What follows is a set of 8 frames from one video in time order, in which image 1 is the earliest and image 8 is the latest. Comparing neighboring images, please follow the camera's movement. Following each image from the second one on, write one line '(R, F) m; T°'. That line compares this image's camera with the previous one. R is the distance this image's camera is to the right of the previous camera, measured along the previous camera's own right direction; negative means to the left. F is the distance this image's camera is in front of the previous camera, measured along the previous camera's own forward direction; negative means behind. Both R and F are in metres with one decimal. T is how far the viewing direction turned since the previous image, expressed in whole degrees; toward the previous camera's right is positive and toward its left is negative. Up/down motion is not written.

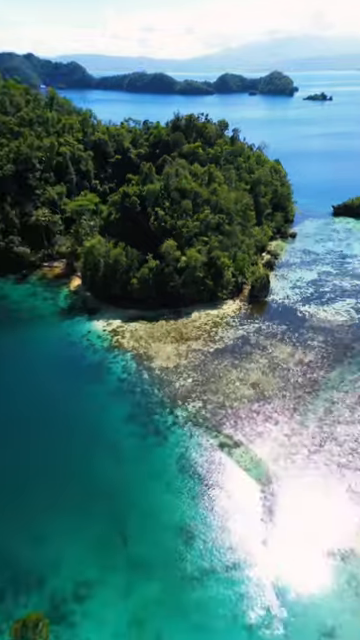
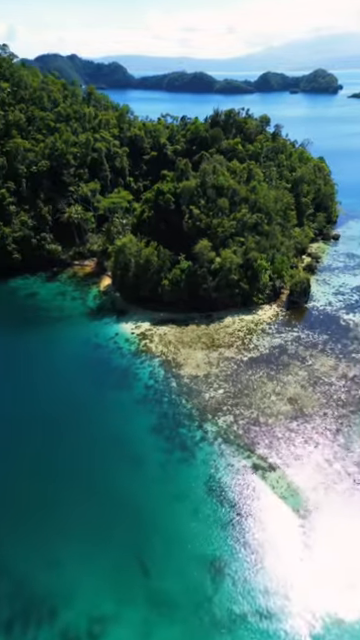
(-0.1, +2.6) m; -5°
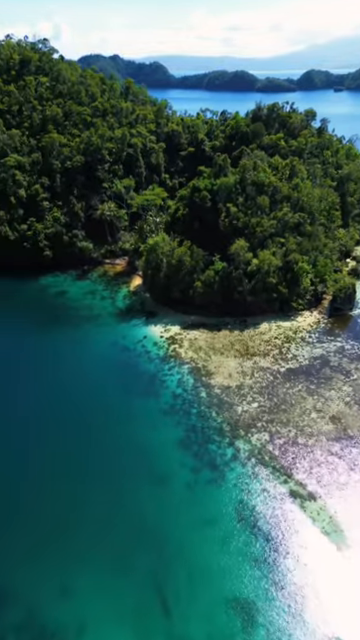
(-0.2, +2.5) m; -5°
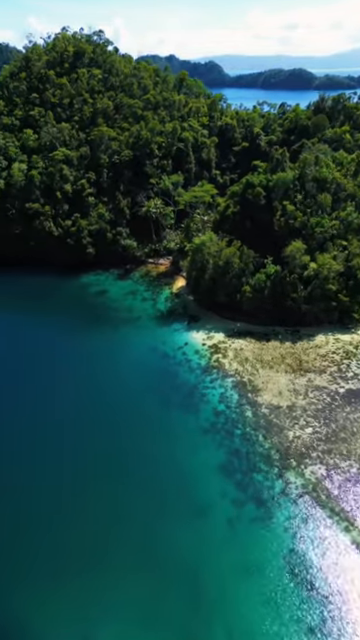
(-0.4, +3.3) m; -6°
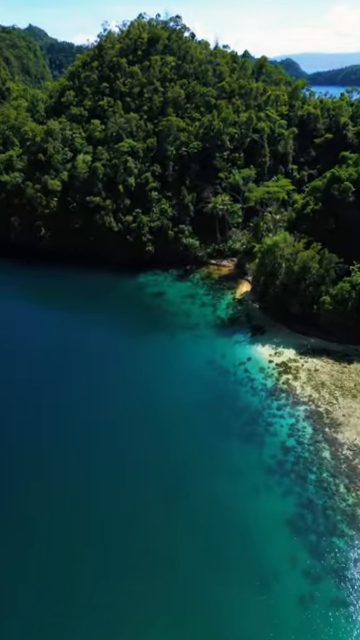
(-0.8, +4.3) m; -8°
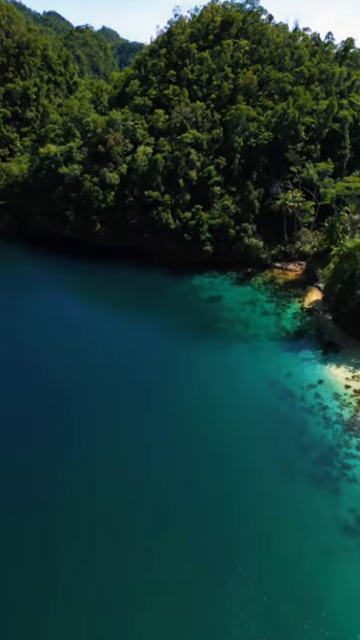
(-0.6, +3.9) m; -8°
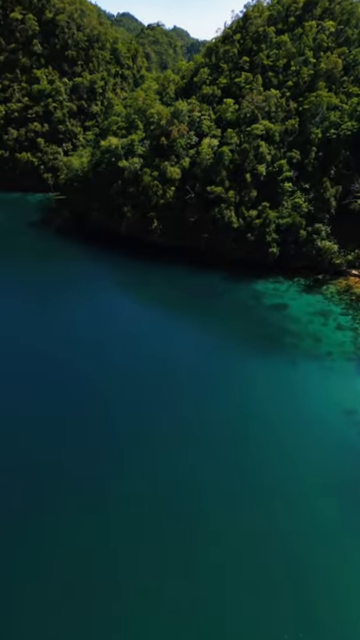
(-0.7, +3.5) m; -8°
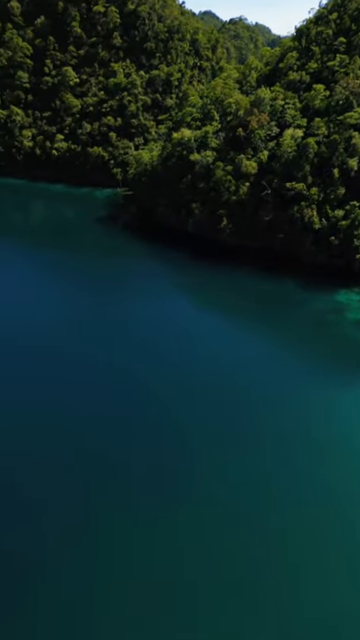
(-0.9, +3.3) m; -8°
